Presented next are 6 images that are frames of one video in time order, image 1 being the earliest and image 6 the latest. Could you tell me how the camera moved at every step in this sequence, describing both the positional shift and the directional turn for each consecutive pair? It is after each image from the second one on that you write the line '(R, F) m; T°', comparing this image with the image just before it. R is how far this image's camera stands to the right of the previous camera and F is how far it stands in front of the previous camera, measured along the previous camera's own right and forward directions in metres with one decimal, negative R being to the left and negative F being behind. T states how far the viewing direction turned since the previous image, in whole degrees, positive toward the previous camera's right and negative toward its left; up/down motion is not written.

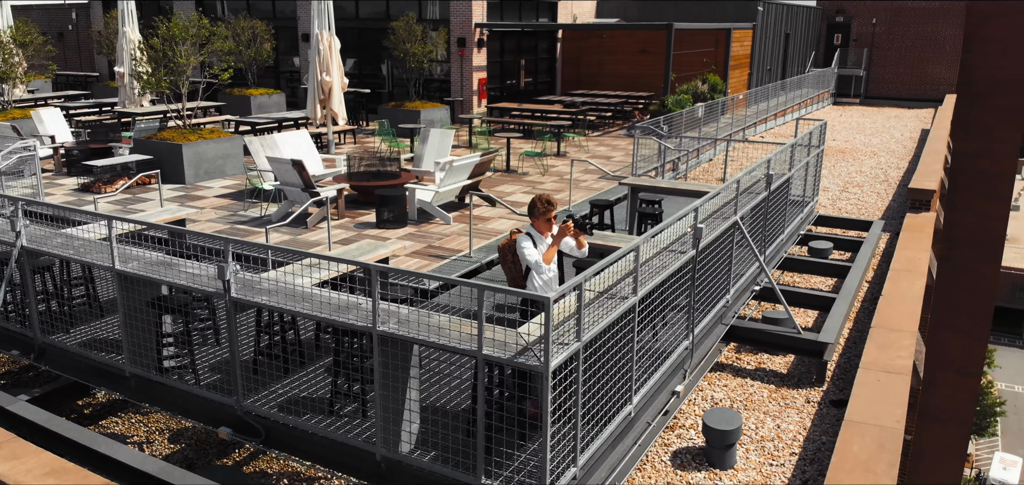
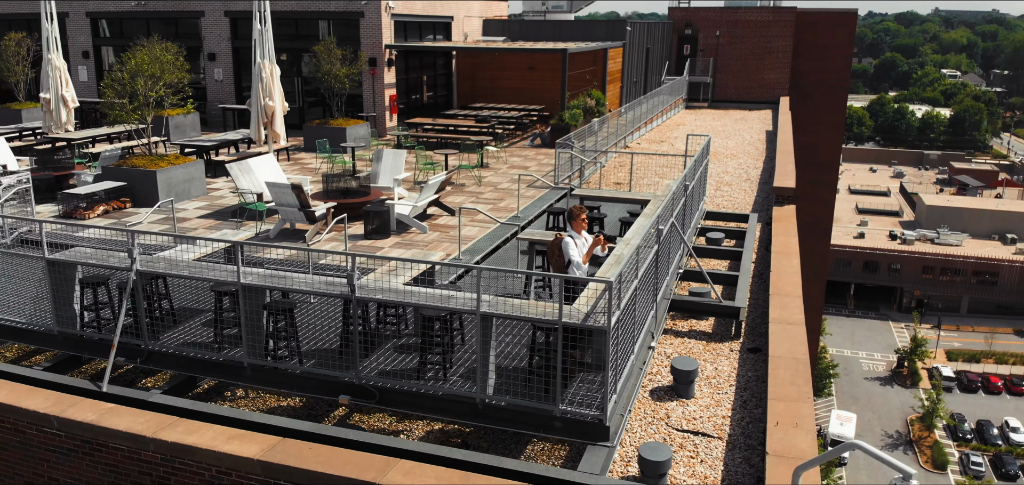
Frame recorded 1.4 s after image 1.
(-1.3, -1.7) m; +10°
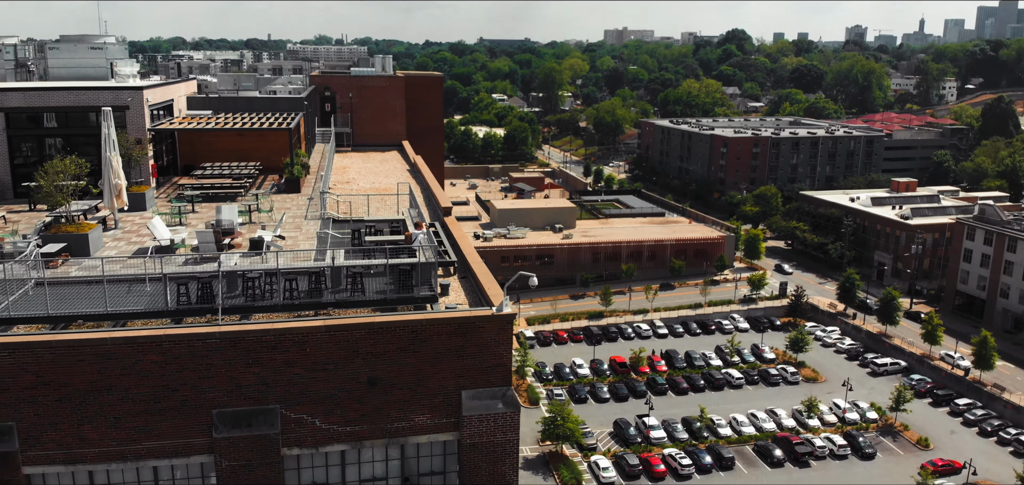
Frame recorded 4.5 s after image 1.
(-5.3, -9.2) m; +28°
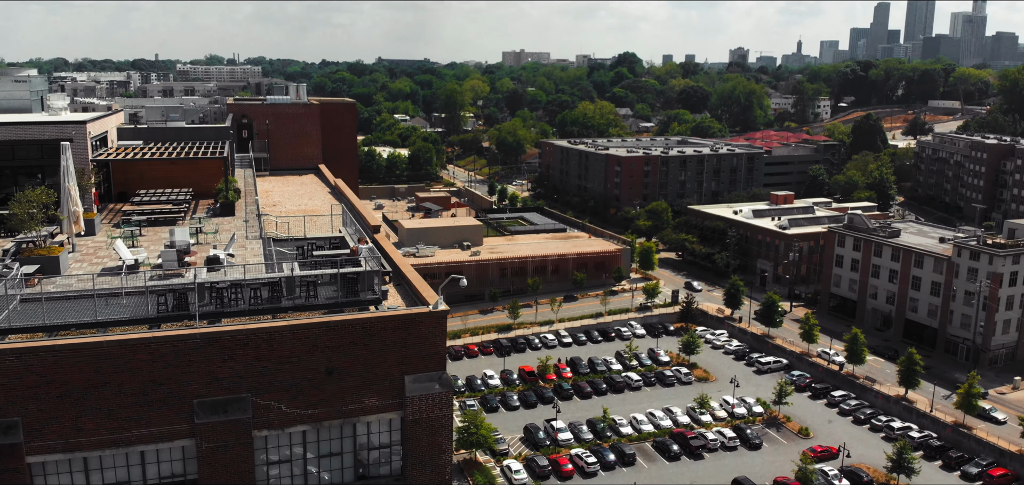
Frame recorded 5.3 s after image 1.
(-0.6, -3.4) m; +7°
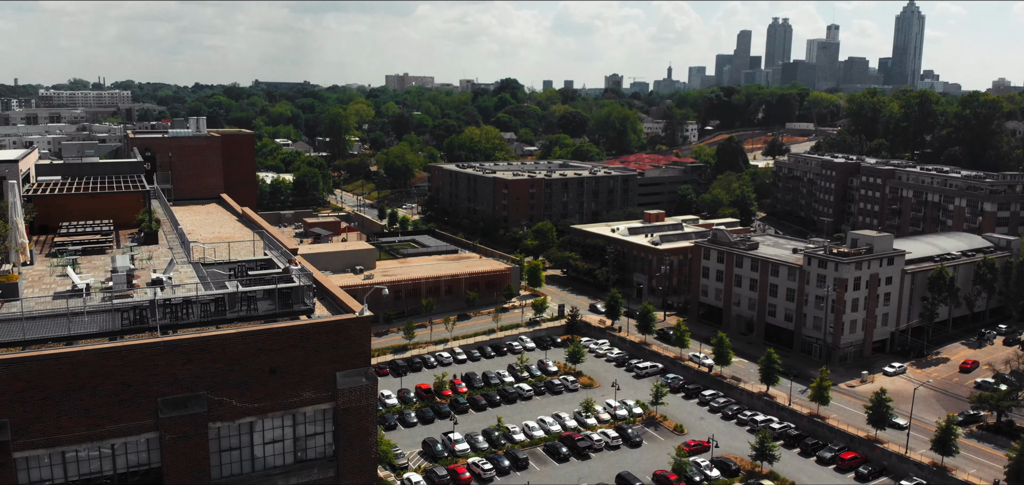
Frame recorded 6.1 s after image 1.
(-0.6, -4.3) m; +8°
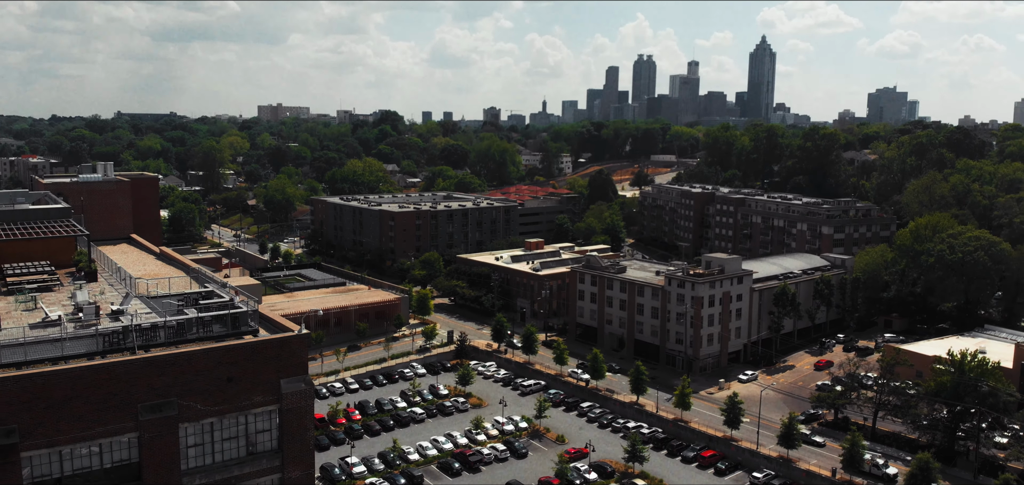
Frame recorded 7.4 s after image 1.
(-0.9, -6.5) m; +8°
